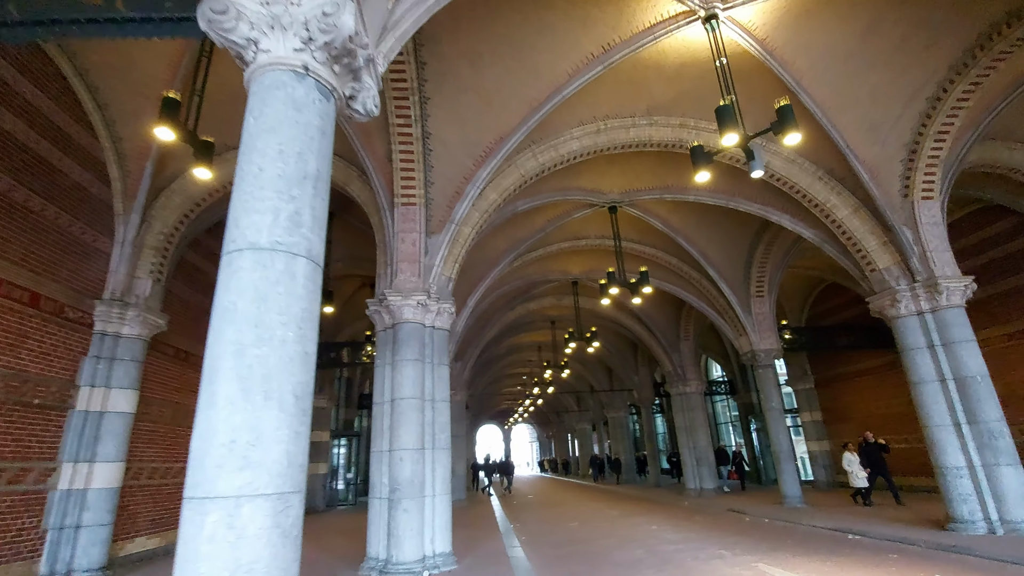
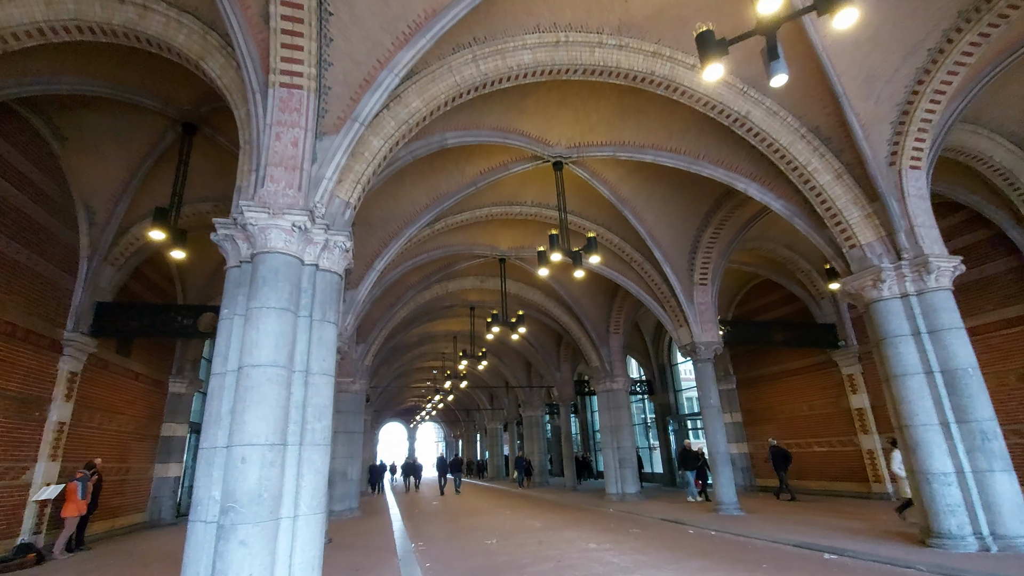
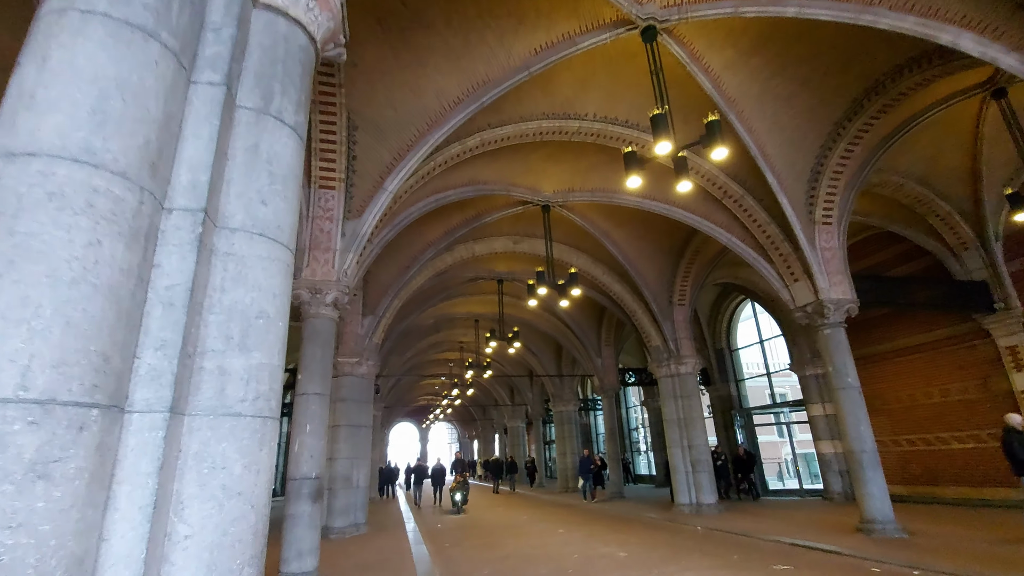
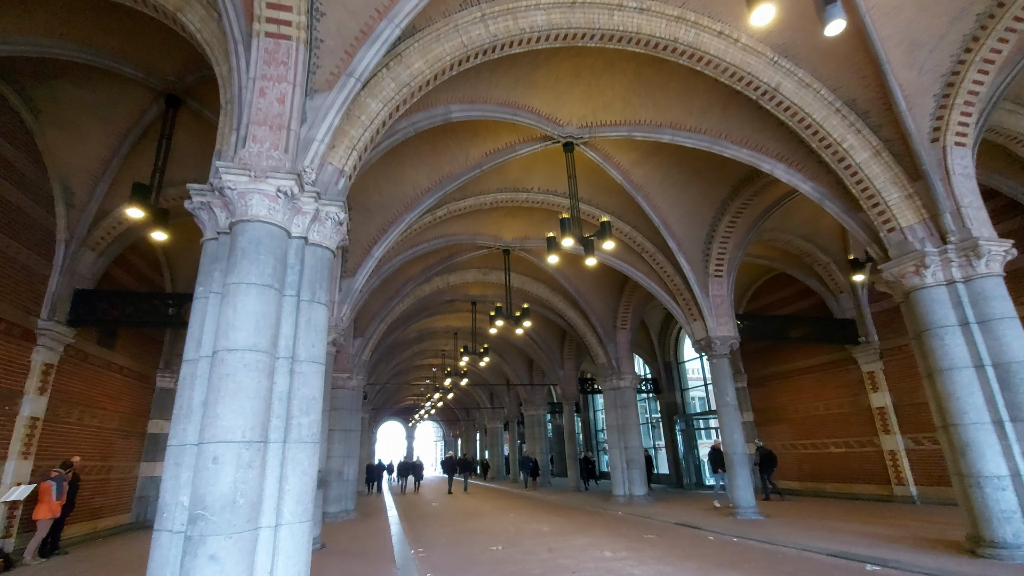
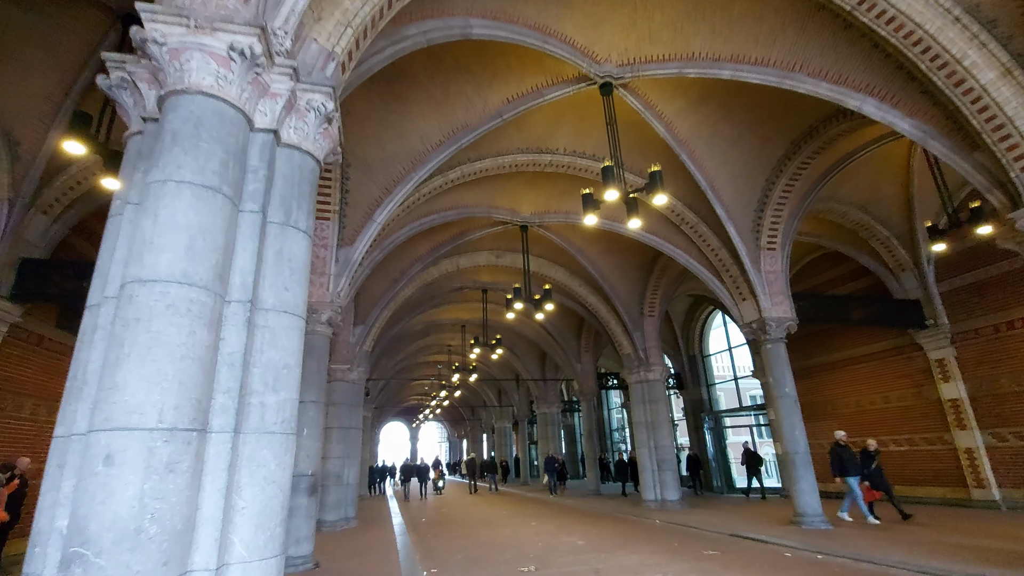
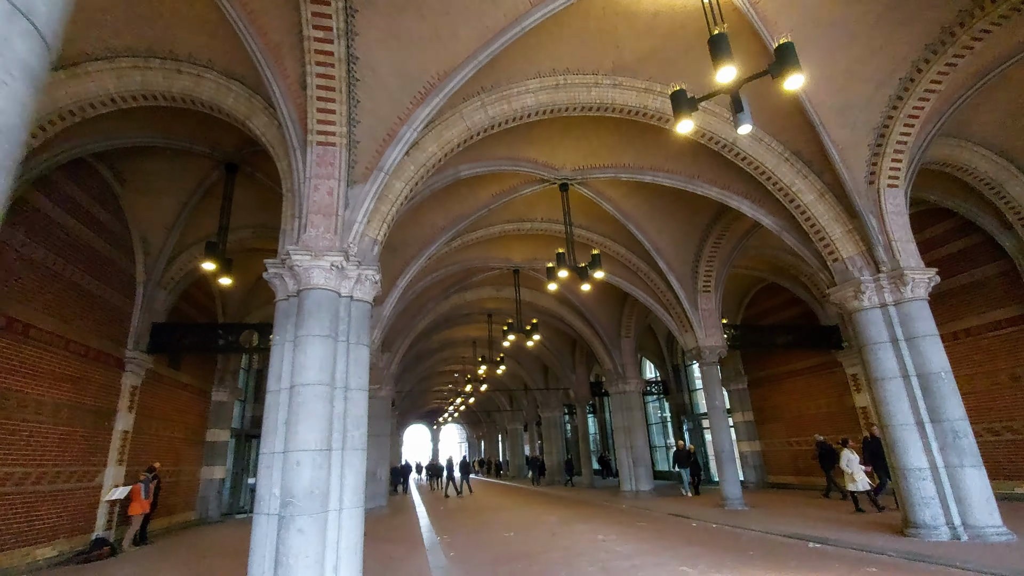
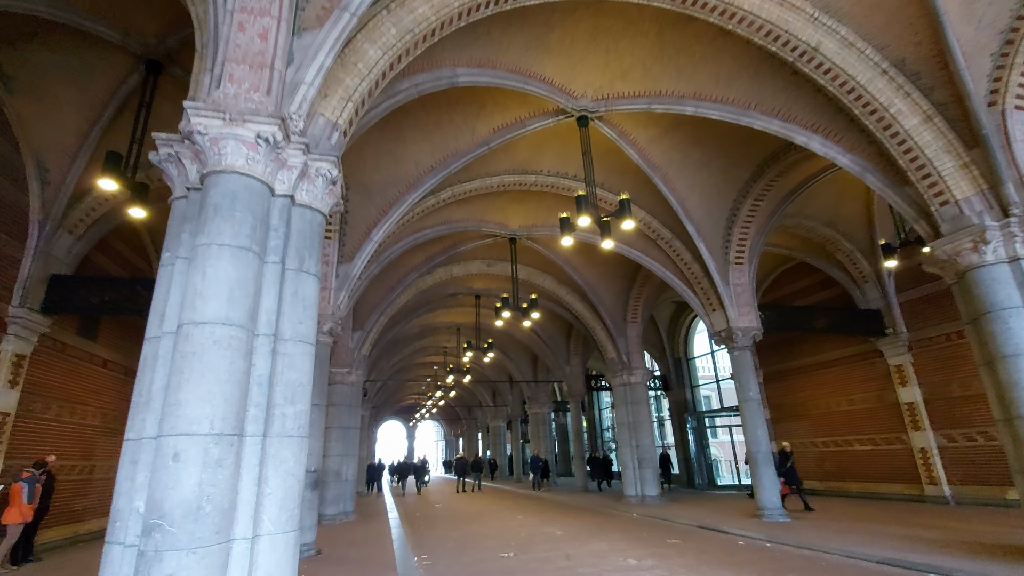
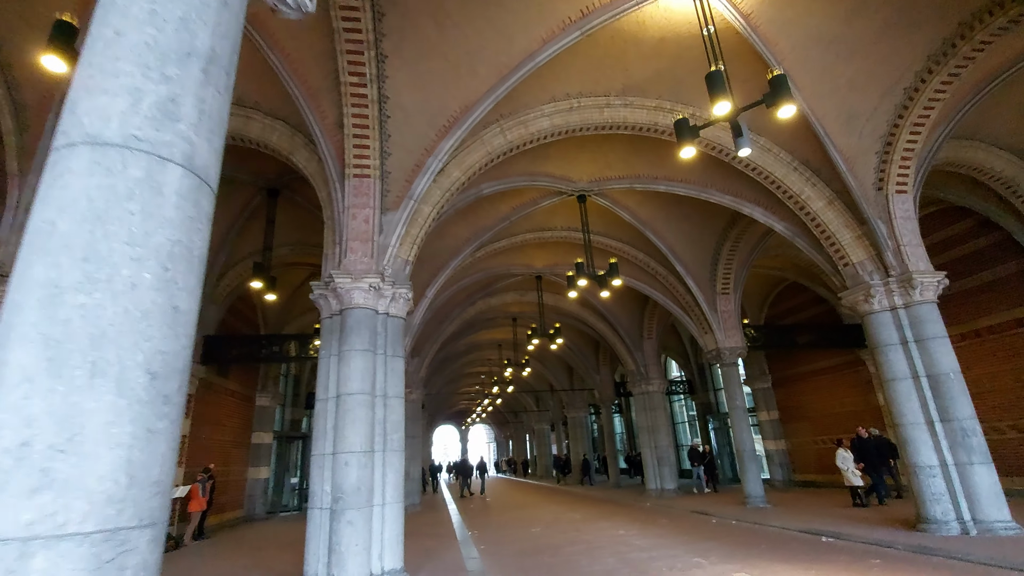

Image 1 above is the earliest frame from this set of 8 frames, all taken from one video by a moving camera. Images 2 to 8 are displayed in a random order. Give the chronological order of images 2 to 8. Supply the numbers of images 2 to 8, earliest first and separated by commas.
8, 6, 2, 4, 7, 5, 3
